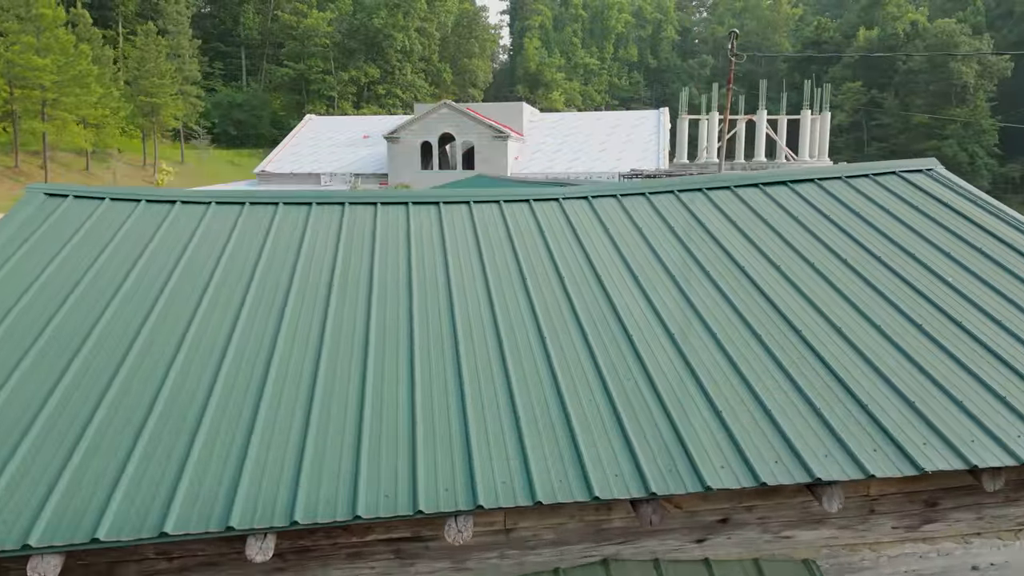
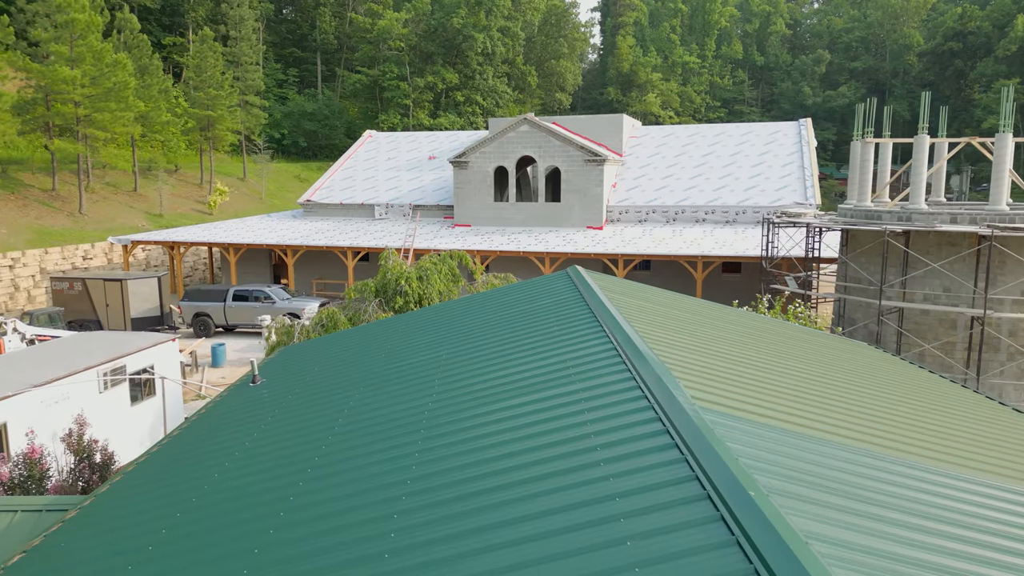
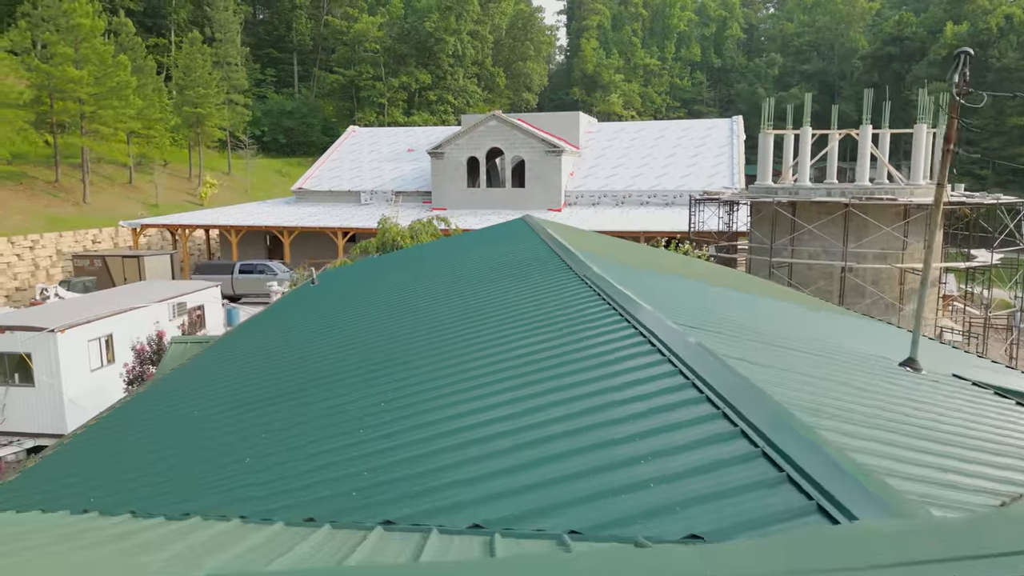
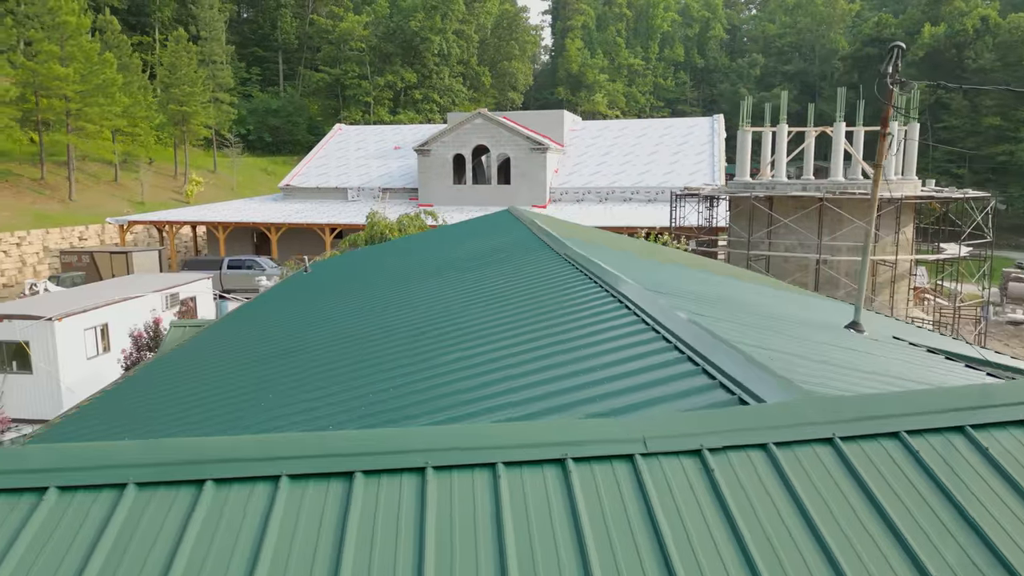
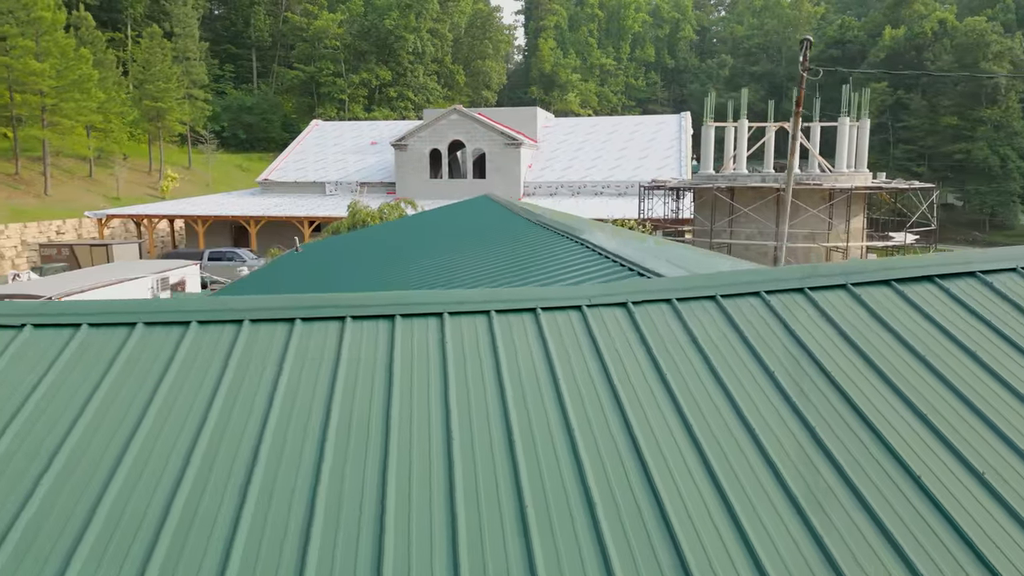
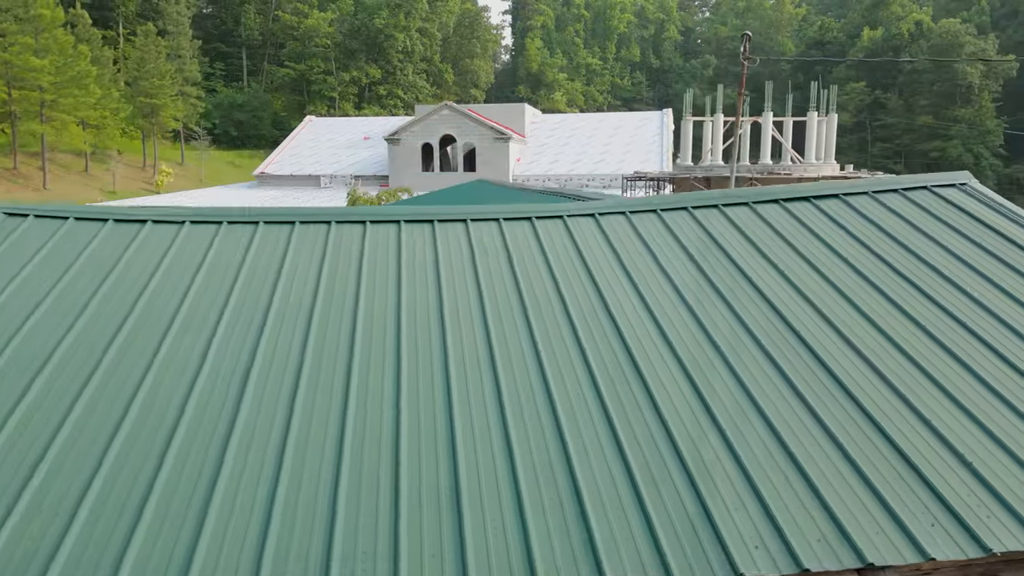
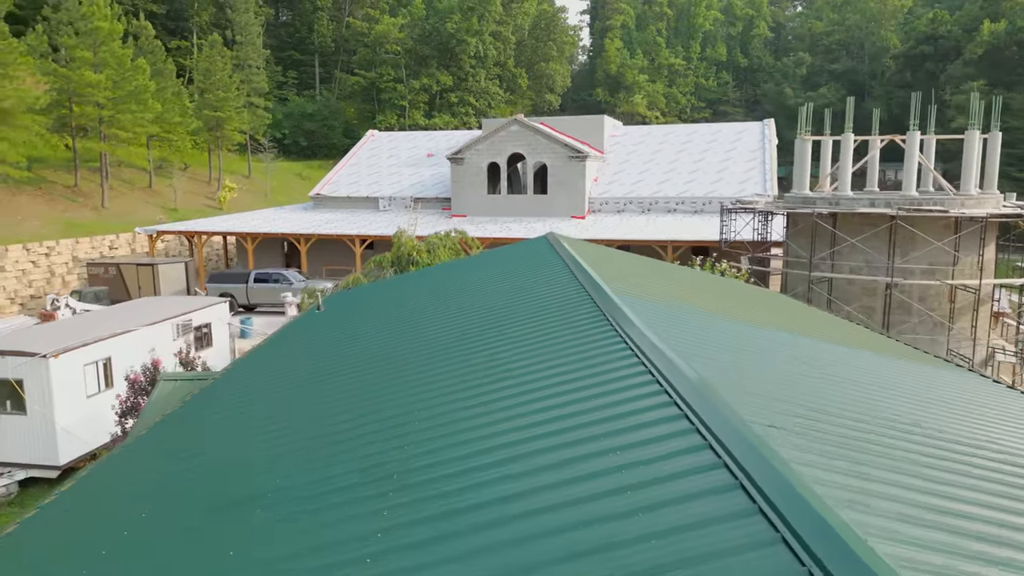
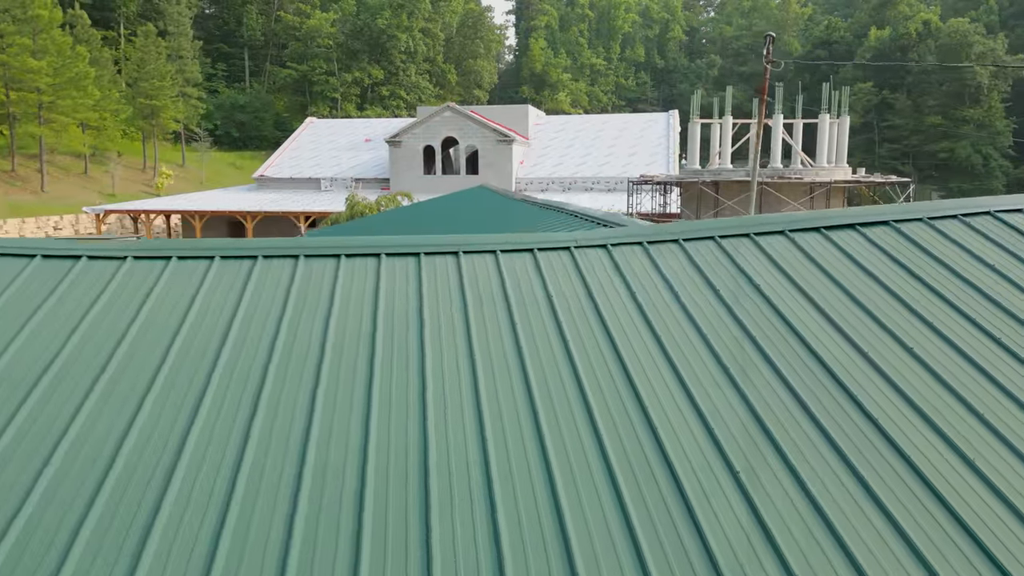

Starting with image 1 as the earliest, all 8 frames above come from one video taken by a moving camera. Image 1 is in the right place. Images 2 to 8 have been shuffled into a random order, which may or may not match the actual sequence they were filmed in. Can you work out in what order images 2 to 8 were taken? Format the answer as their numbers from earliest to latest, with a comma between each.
6, 8, 5, 4, 3, 7, 2
